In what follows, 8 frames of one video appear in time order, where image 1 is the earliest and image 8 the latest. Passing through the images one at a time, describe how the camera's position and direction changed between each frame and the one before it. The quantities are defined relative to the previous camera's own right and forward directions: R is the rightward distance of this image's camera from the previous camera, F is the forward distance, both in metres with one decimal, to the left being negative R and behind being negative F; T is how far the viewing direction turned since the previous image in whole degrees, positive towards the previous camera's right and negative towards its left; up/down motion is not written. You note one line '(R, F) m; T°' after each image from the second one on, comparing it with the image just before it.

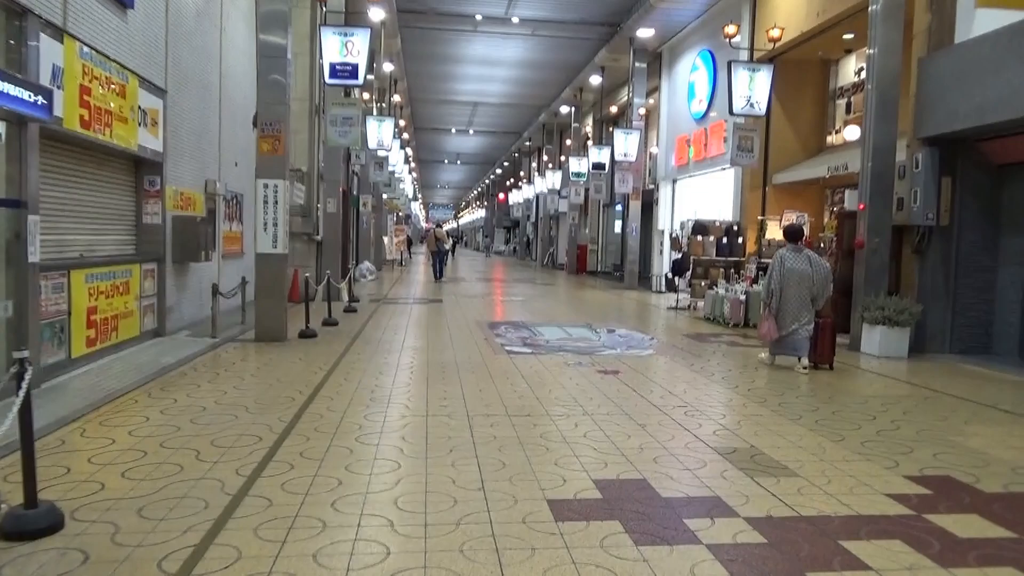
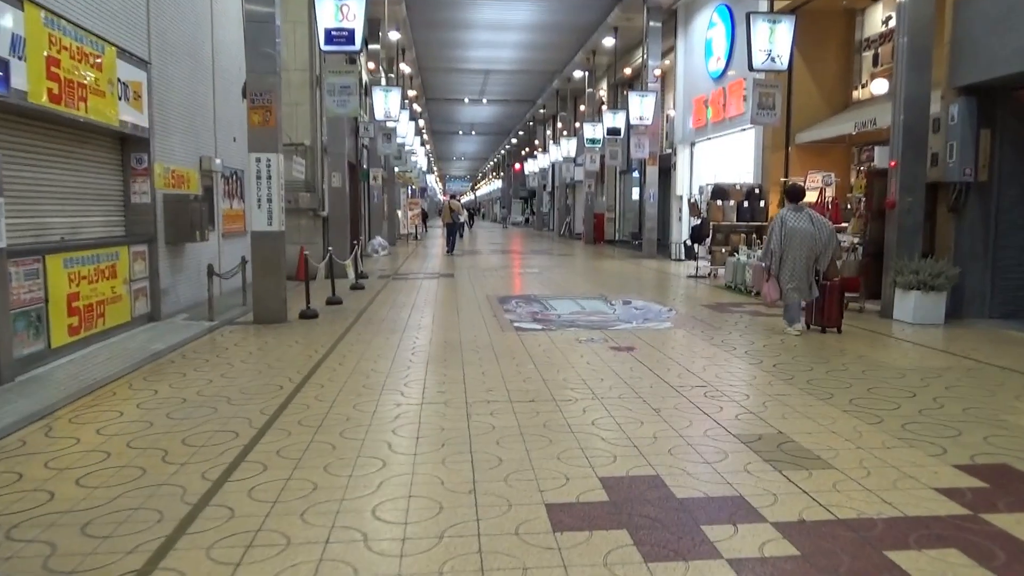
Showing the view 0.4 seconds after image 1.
(+0.1, +0.5) m; -2°
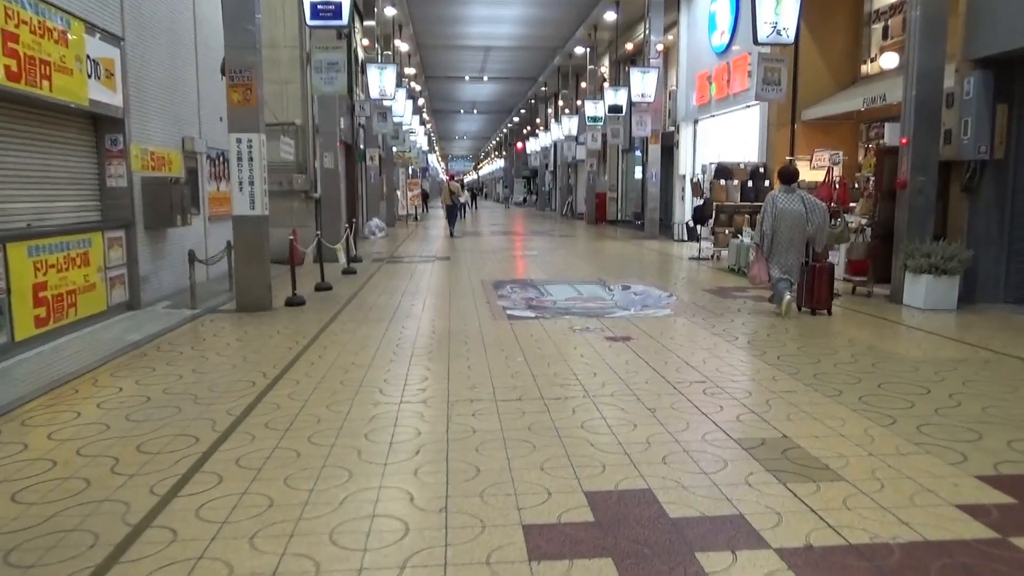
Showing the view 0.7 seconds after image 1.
(+0.1, +0.4) m; 0°
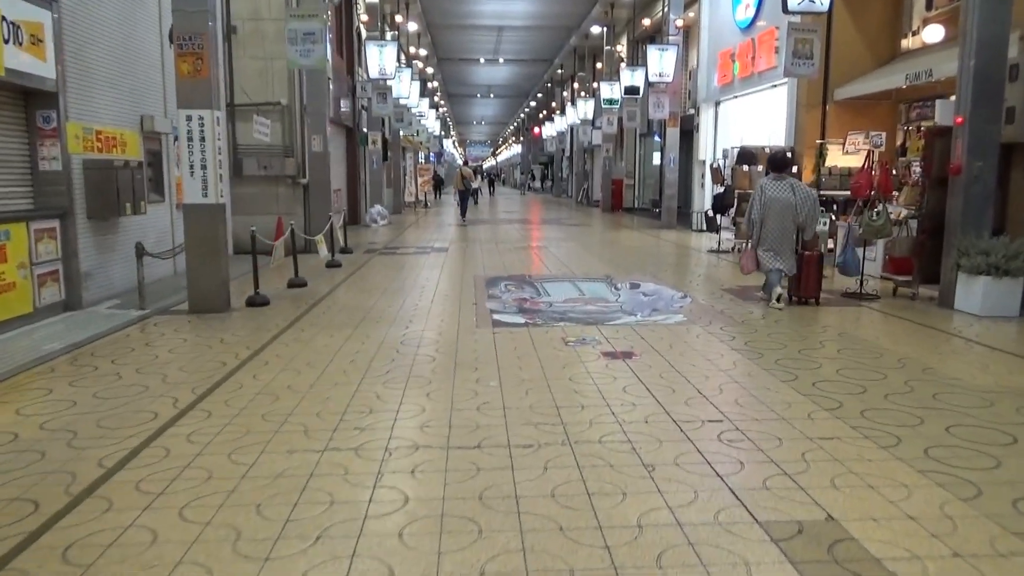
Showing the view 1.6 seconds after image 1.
(+0.3, +1.1) m; -1°
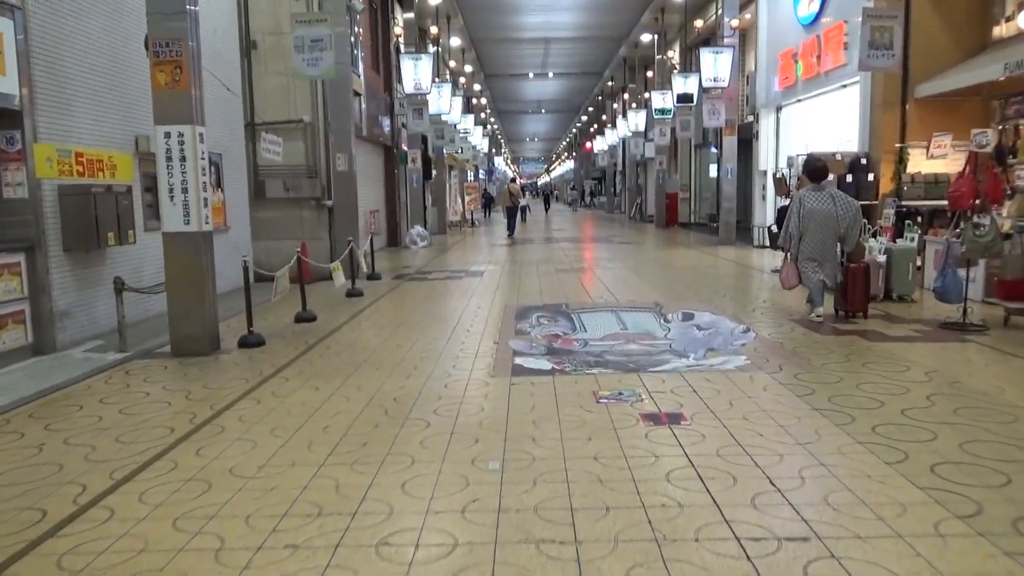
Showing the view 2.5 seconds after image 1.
(+0.3, +1.2) m; -4°
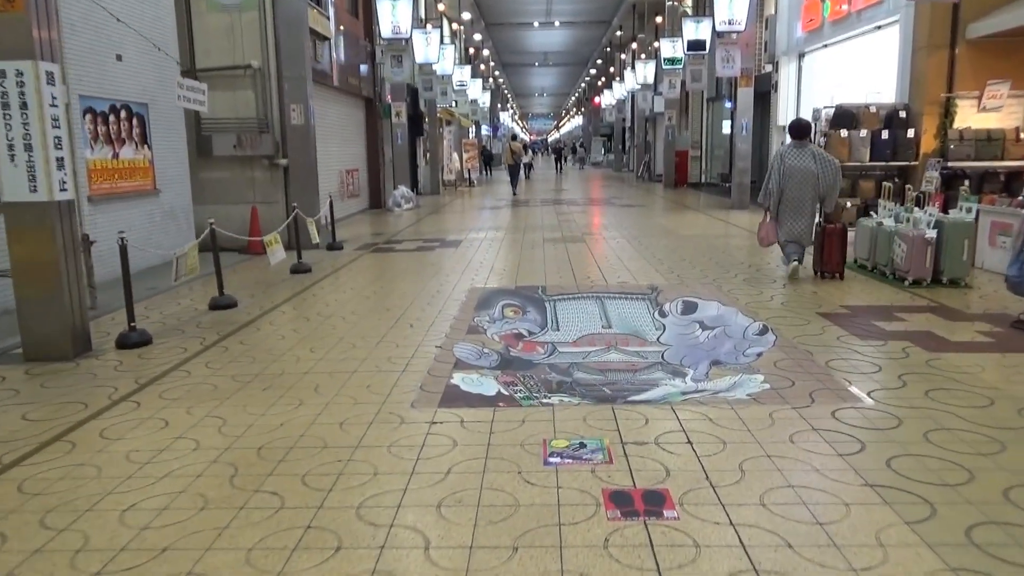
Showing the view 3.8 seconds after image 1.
(+0.4, +1.6) m; -1°
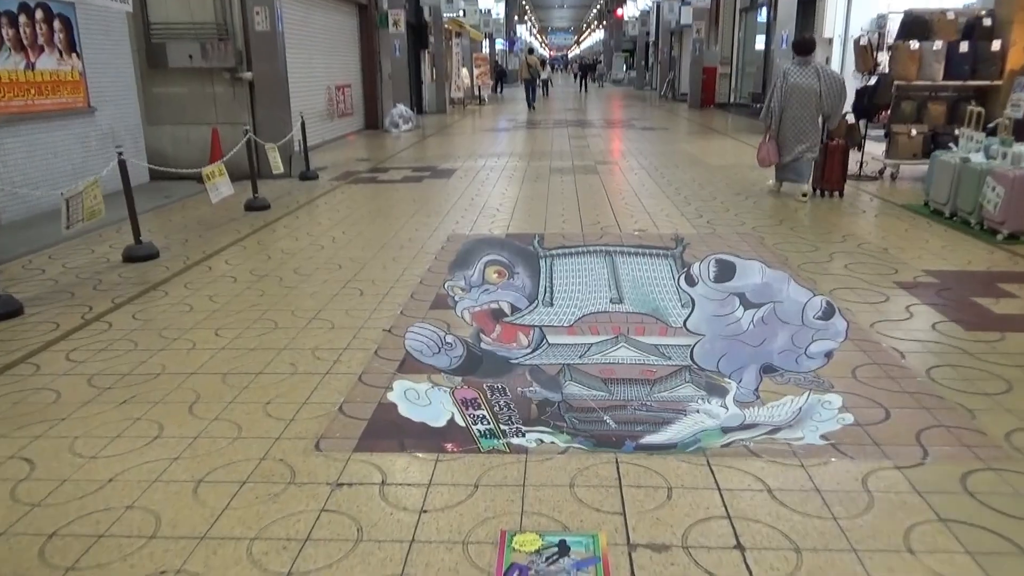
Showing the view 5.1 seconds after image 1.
(+0.2, +1.4) m; -1°
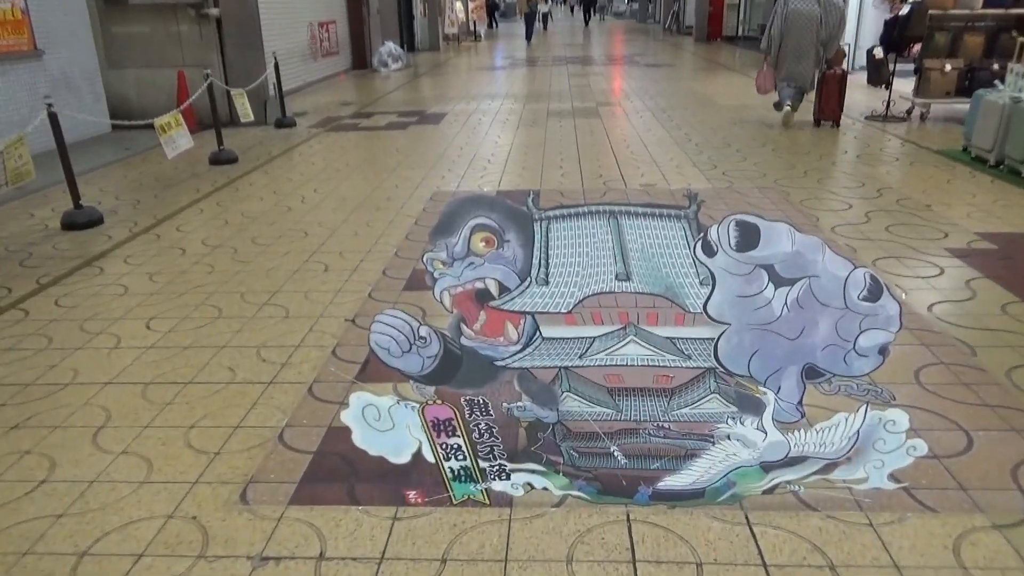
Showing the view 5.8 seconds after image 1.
(+0.1, +0.7) m; 0°
